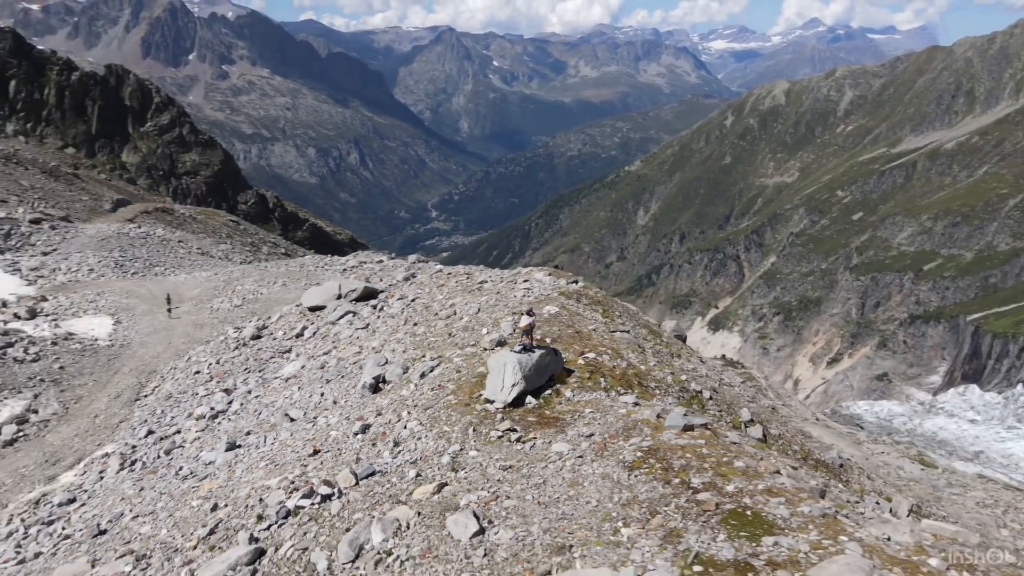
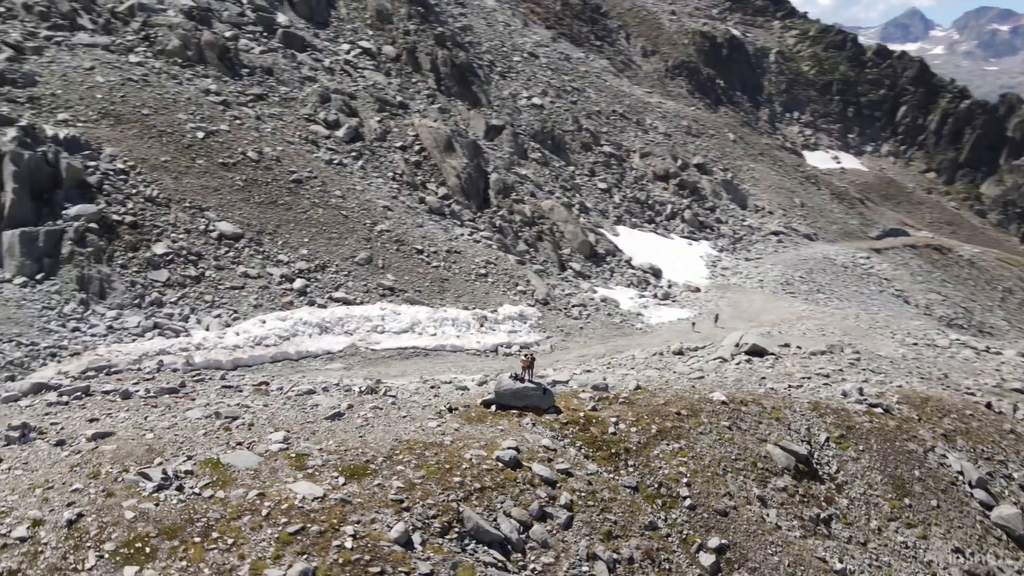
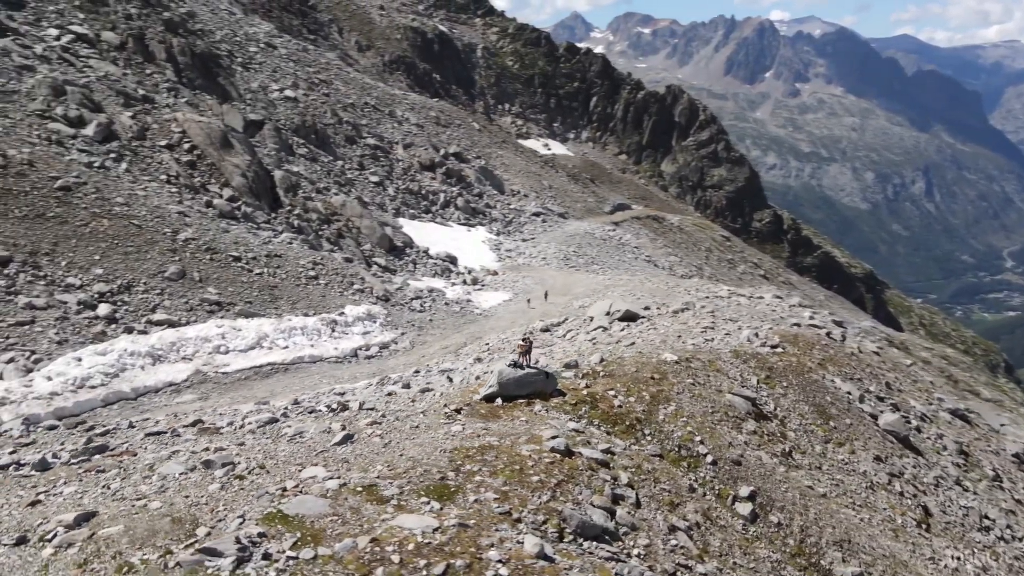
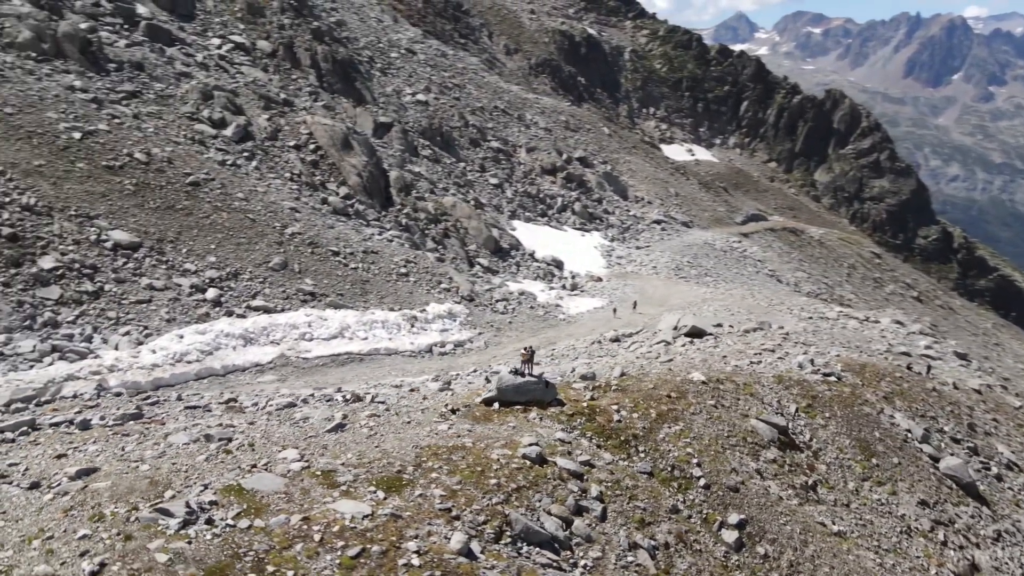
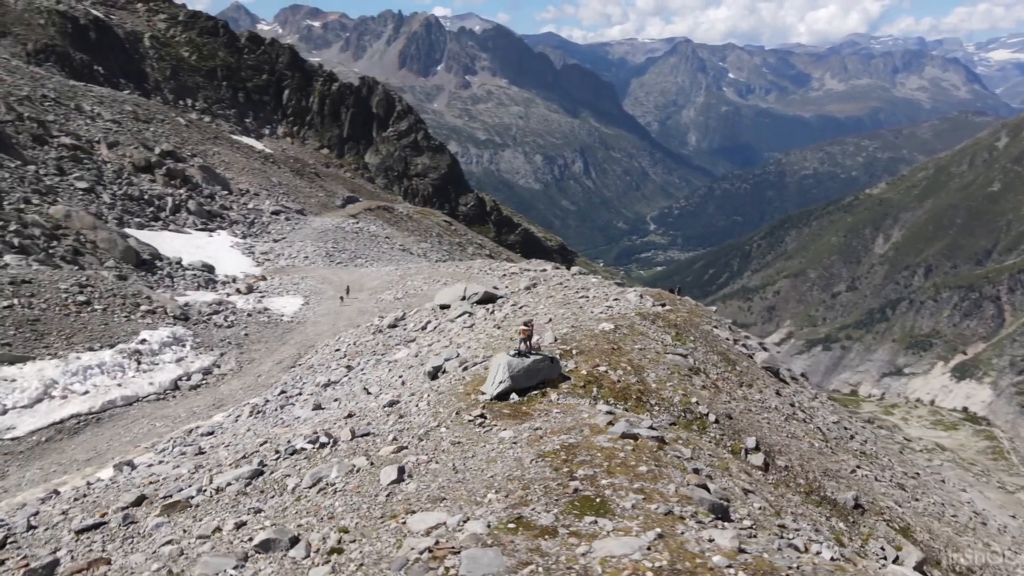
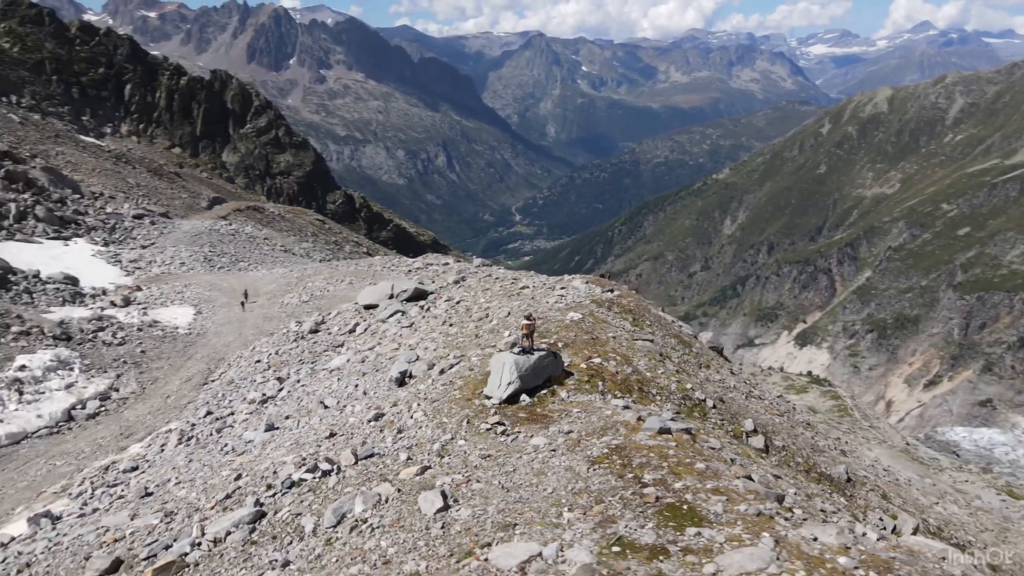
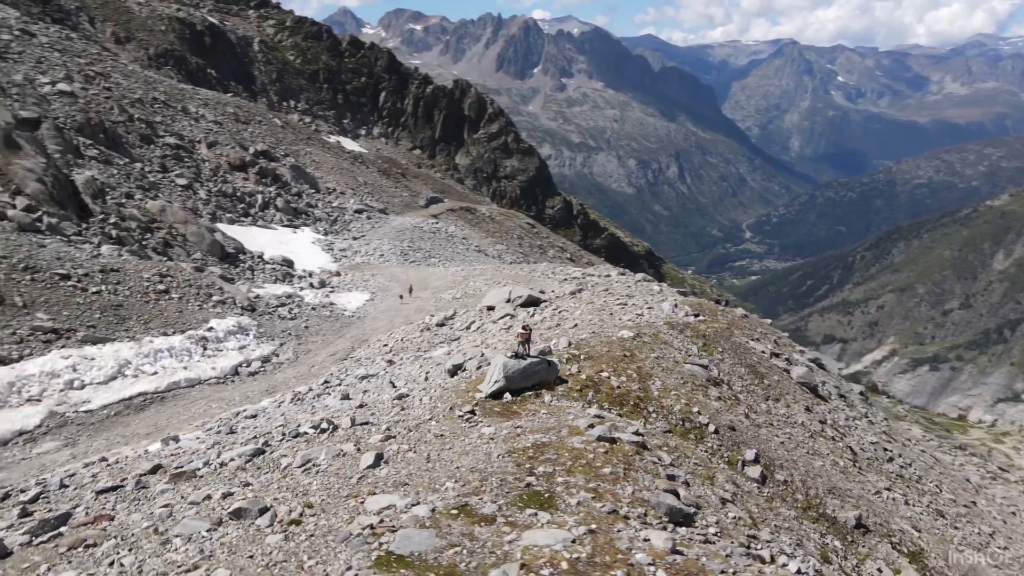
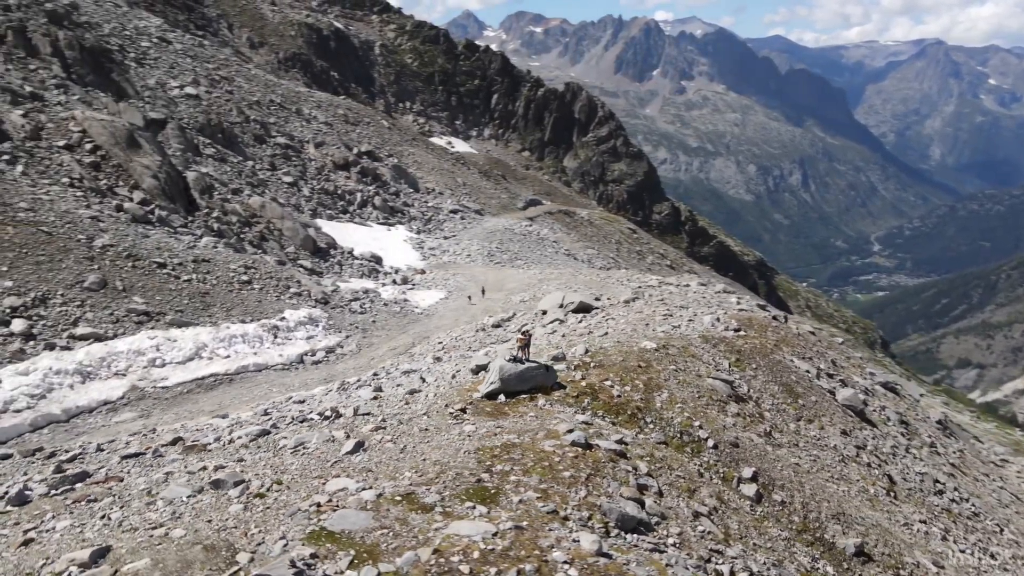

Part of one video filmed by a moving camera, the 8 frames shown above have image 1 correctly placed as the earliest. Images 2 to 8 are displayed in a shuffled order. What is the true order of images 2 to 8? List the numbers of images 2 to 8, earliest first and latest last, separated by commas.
6, 5, 7, 8, 3, 4, 2
